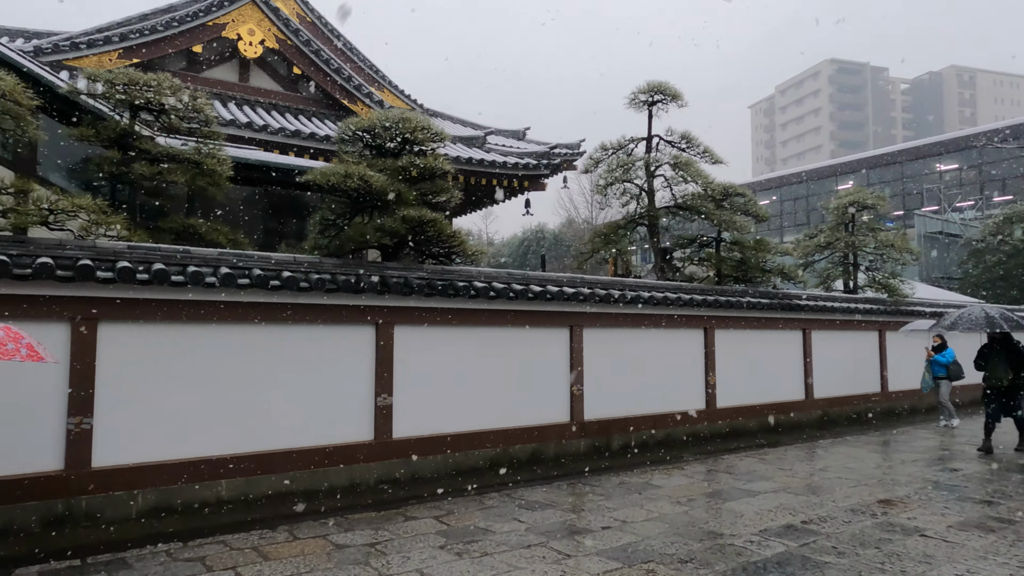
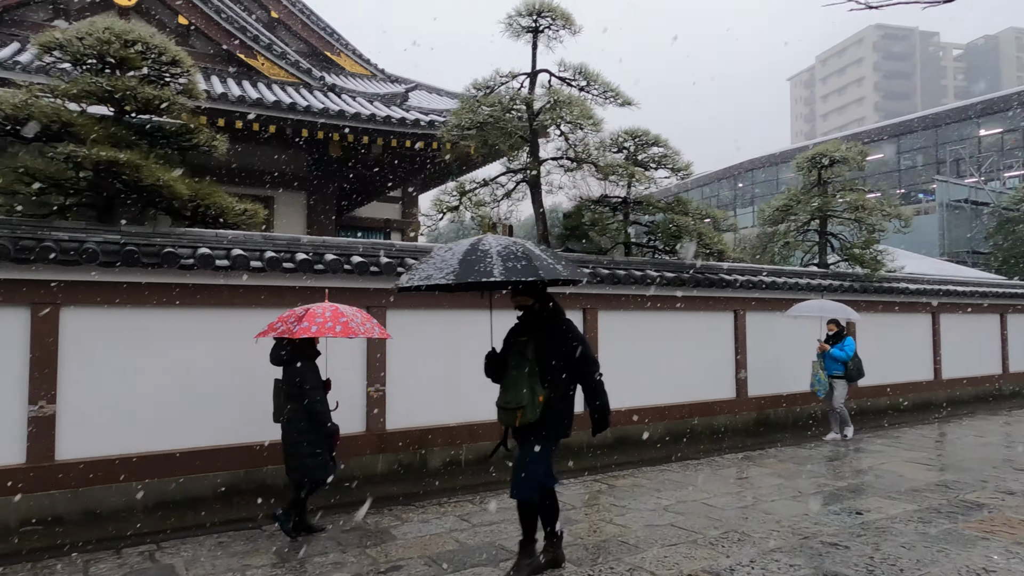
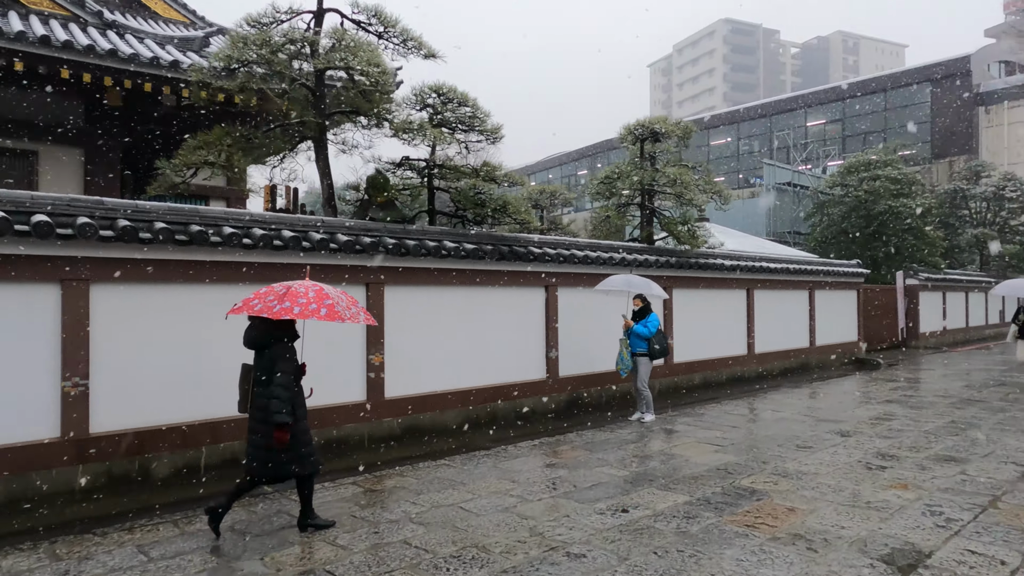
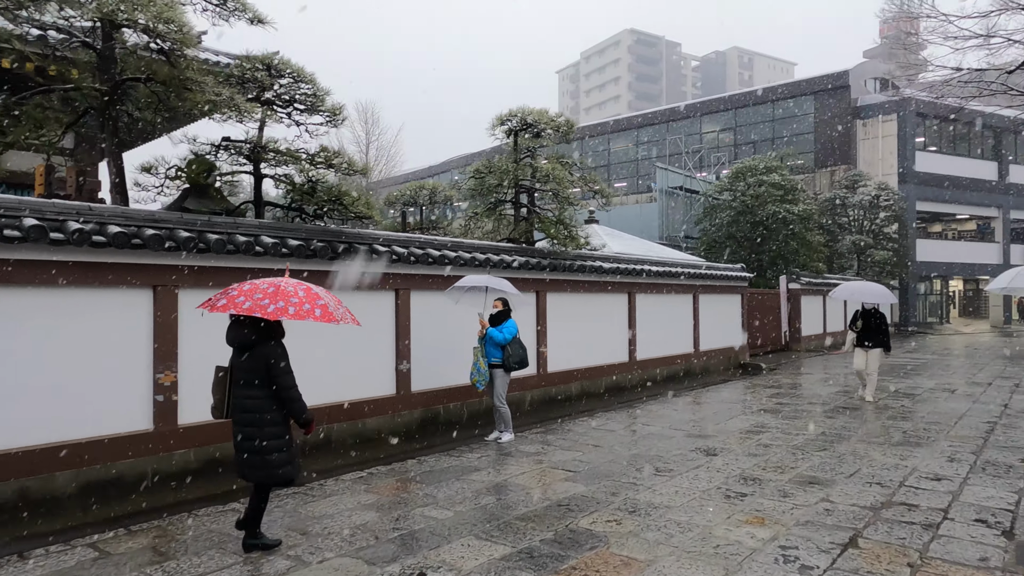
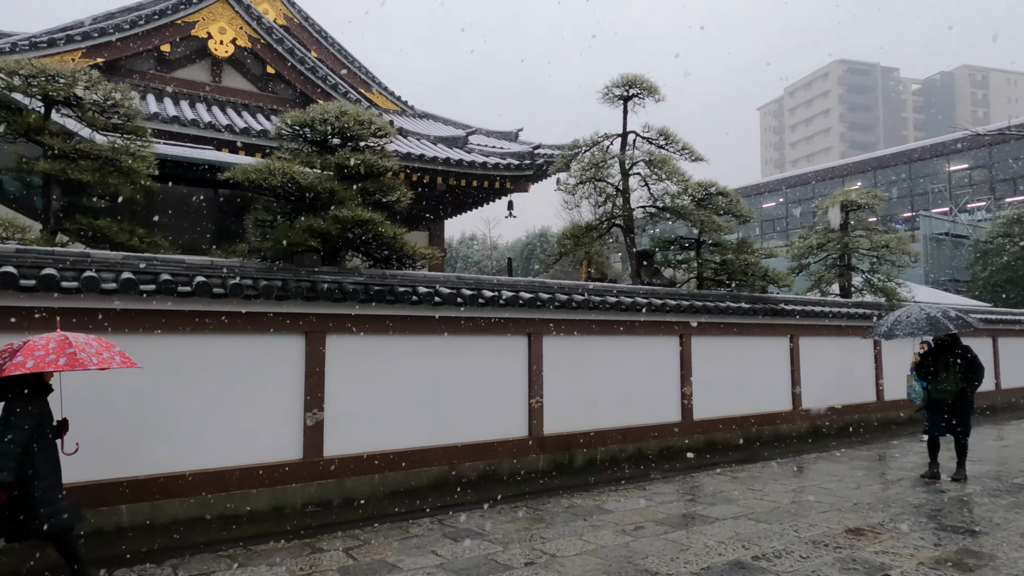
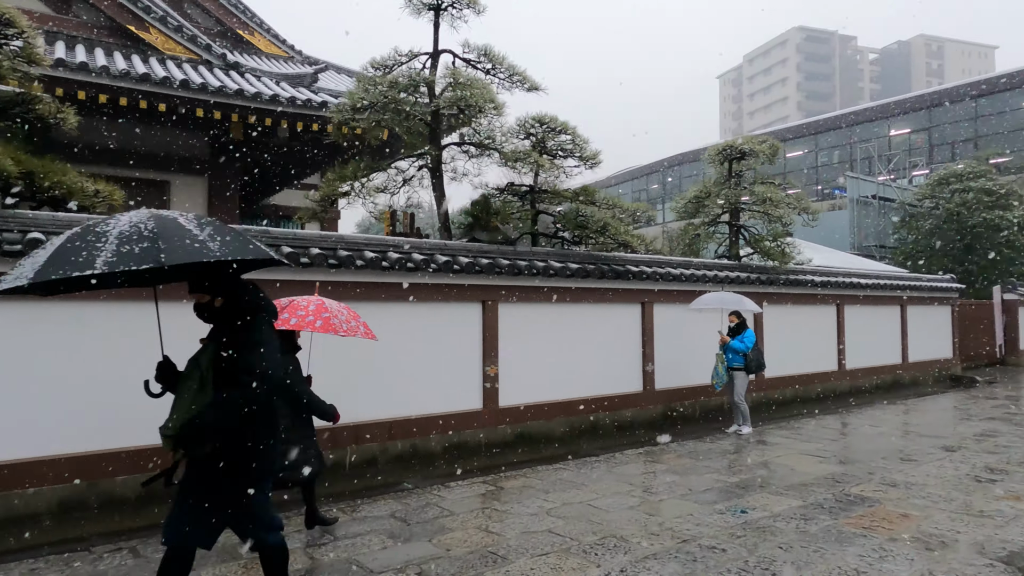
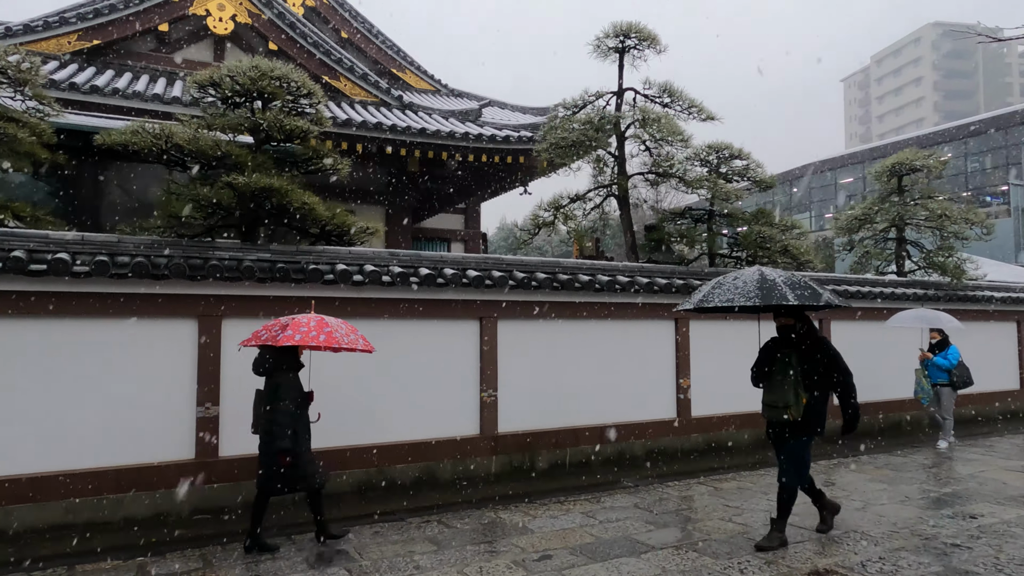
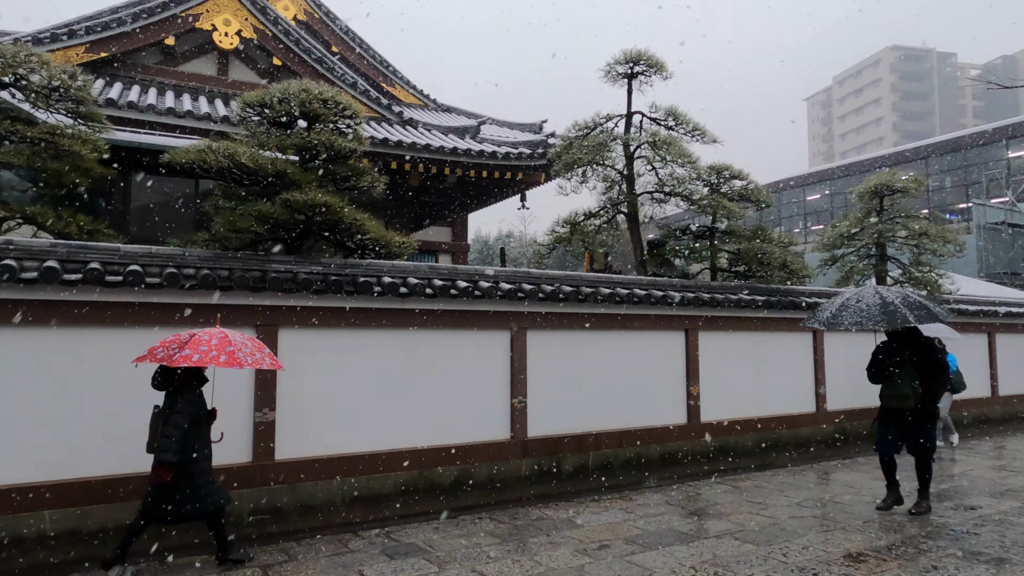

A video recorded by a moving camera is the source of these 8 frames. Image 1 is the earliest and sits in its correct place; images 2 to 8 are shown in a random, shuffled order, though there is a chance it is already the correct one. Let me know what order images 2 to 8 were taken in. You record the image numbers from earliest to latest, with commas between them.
5, 8, 7, 2, 6, 3, 4
